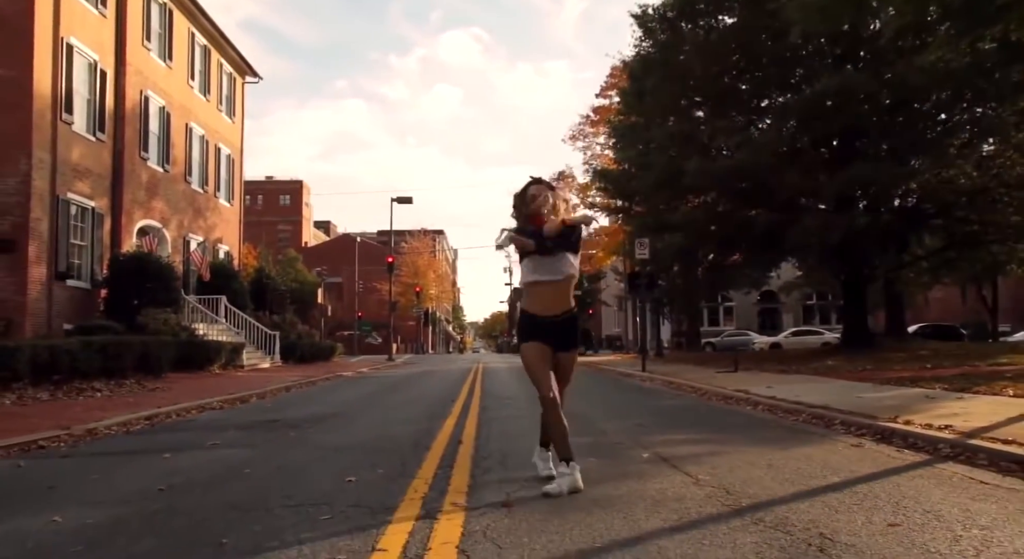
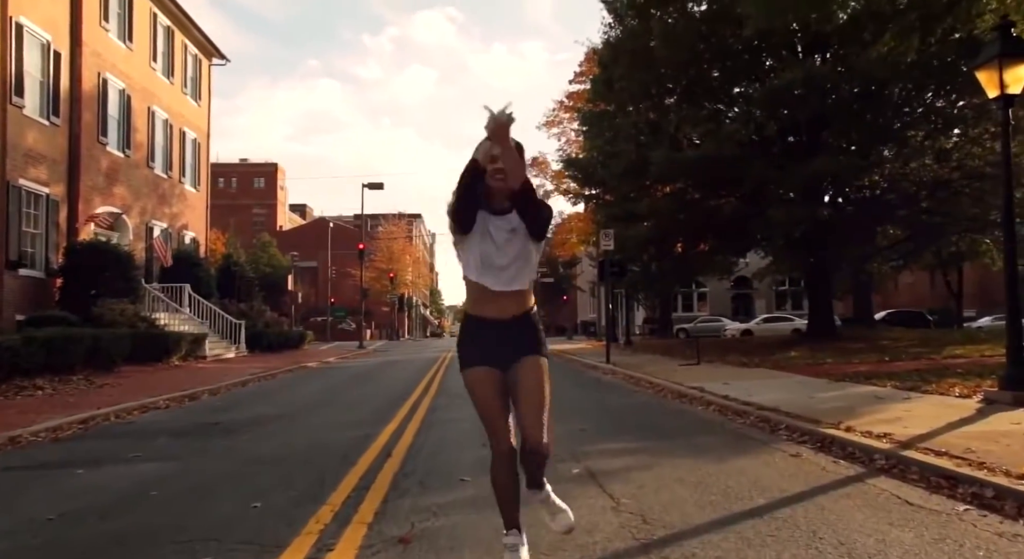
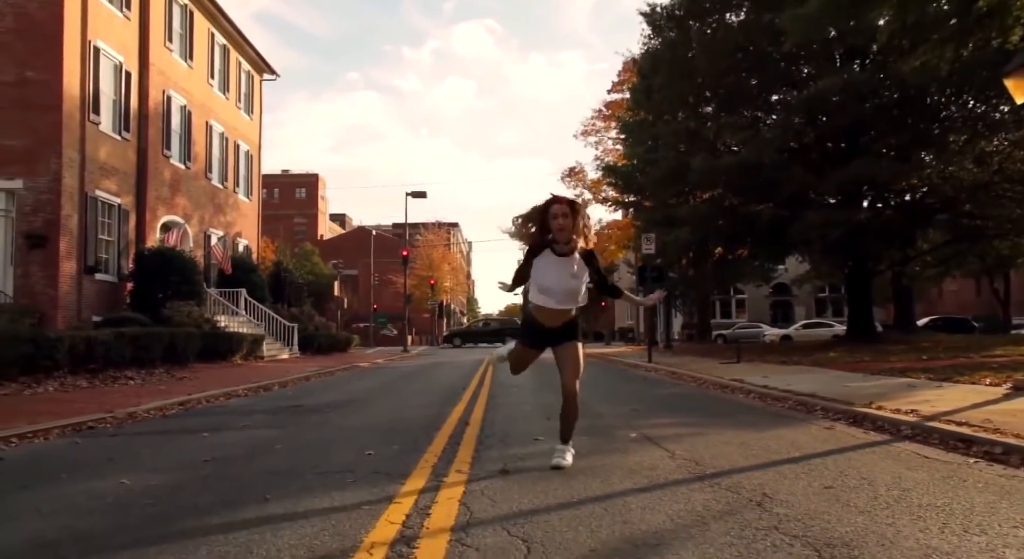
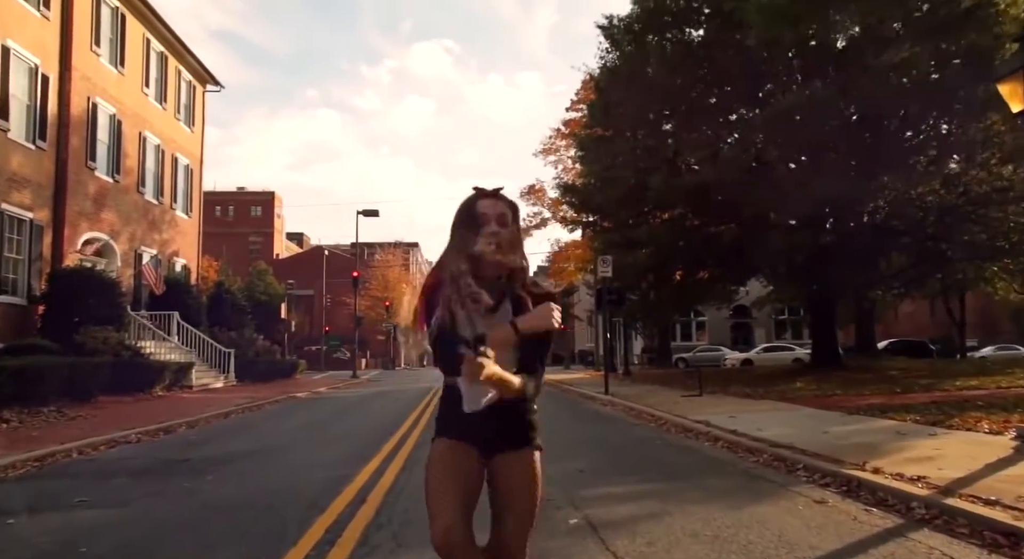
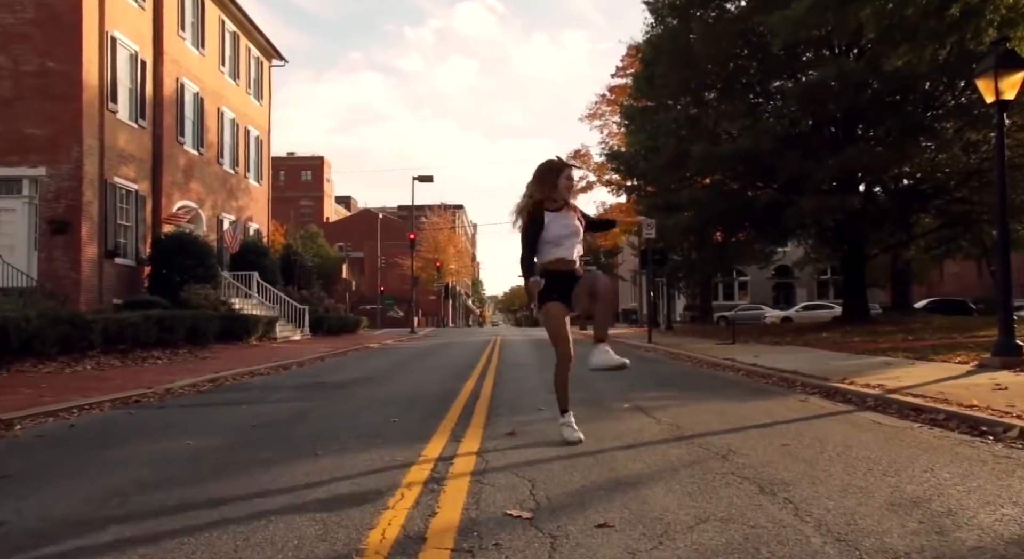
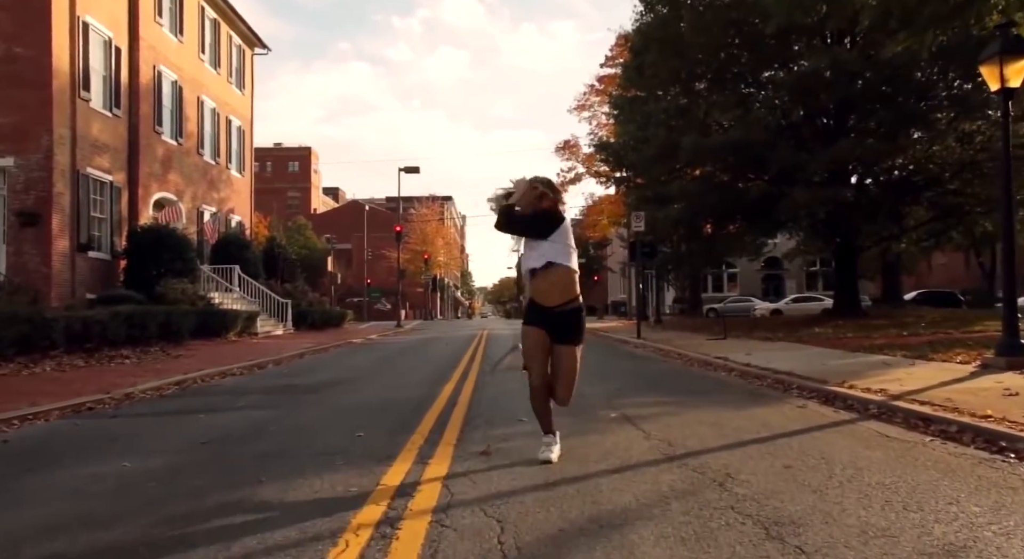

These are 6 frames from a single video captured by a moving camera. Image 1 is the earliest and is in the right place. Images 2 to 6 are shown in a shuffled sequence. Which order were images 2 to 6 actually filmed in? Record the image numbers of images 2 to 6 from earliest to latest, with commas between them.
3, 5, 6, 2, 4
